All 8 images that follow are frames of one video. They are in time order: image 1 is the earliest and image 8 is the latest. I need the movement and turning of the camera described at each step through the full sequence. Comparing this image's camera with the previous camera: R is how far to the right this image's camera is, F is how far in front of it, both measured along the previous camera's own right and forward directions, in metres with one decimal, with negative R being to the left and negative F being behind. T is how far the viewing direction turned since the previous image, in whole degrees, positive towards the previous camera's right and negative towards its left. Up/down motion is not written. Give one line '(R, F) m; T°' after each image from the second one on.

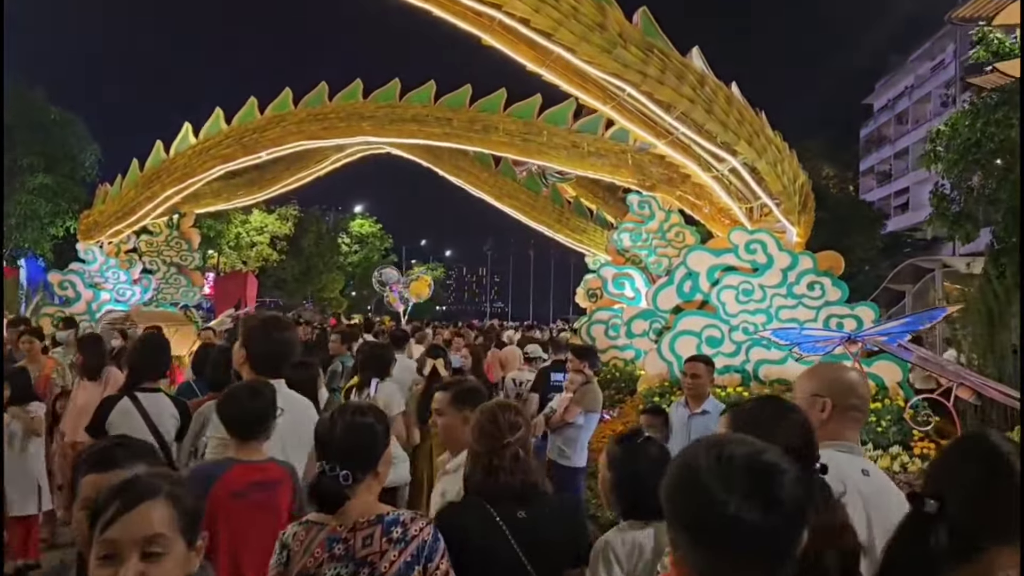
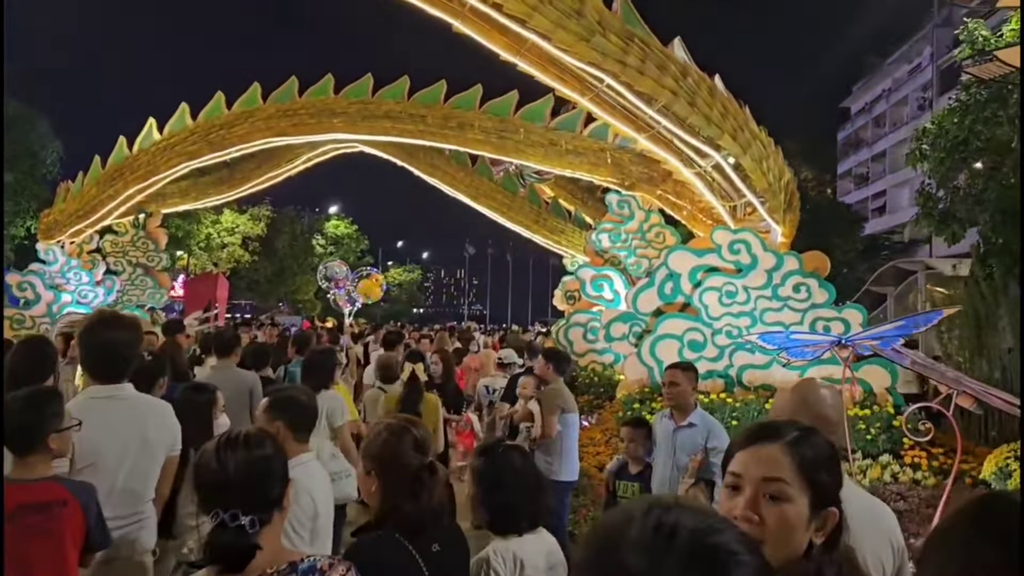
(0.0, +0.4) m; +1°
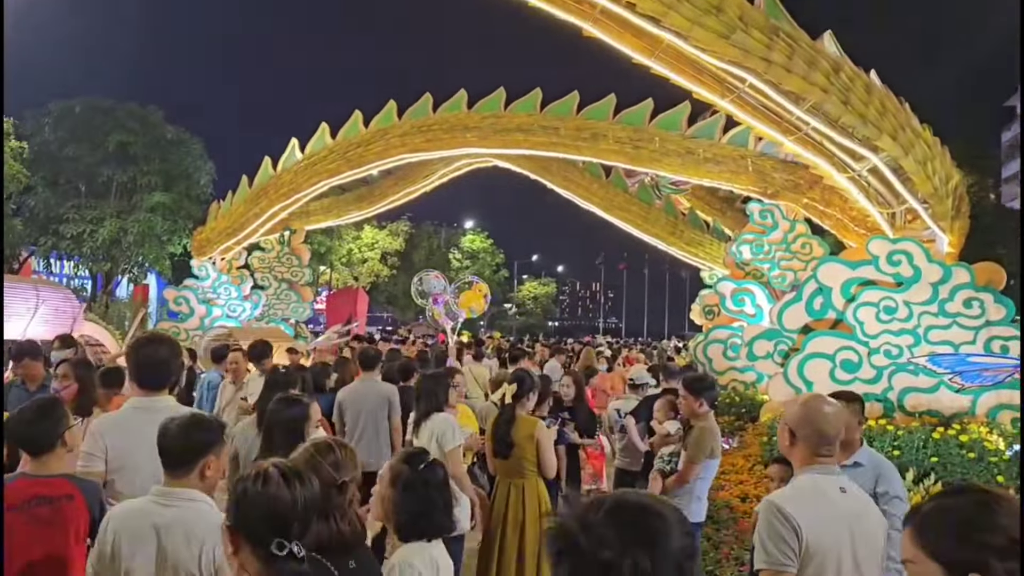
(0.0, +0.3) m; -9°
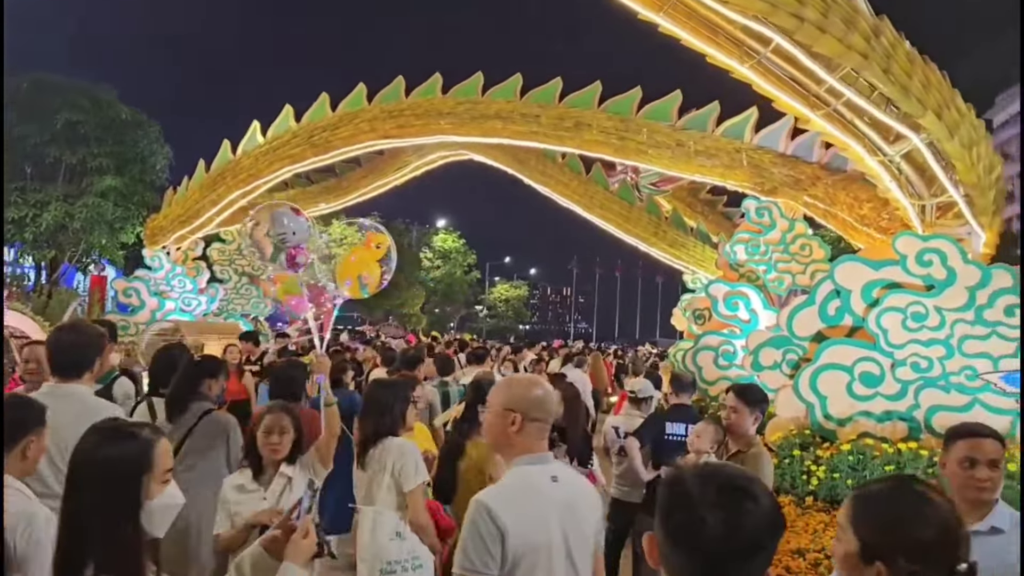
(0.0, +1.0) m; +2°
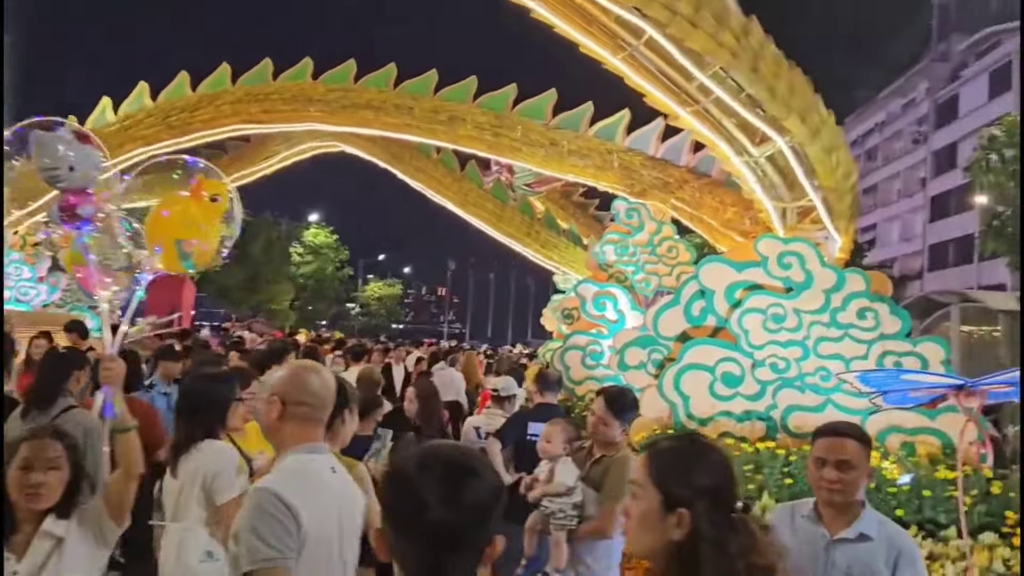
(+0.1, +0.3) m; +8°
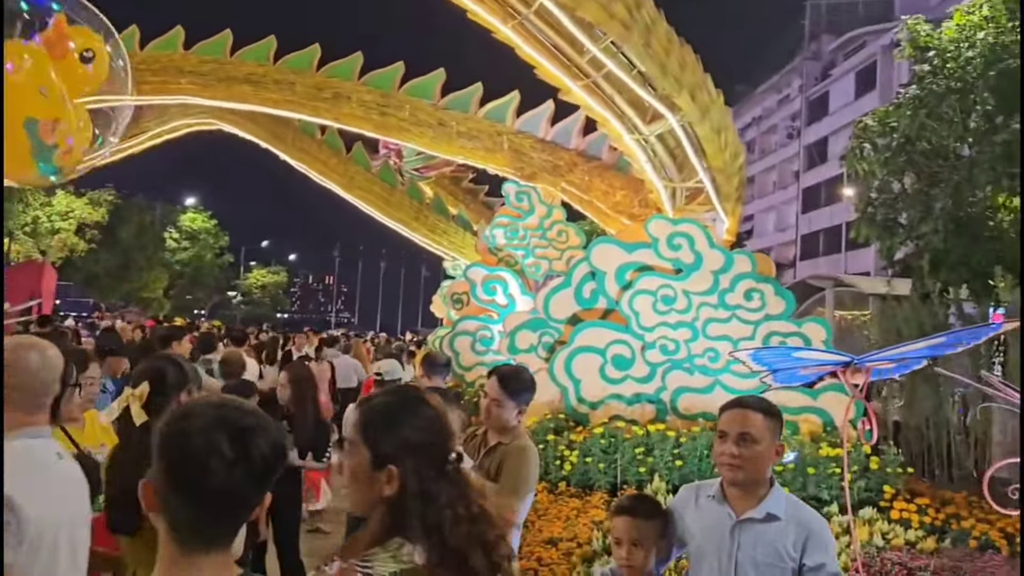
(0.0, +0.3) m; +7°
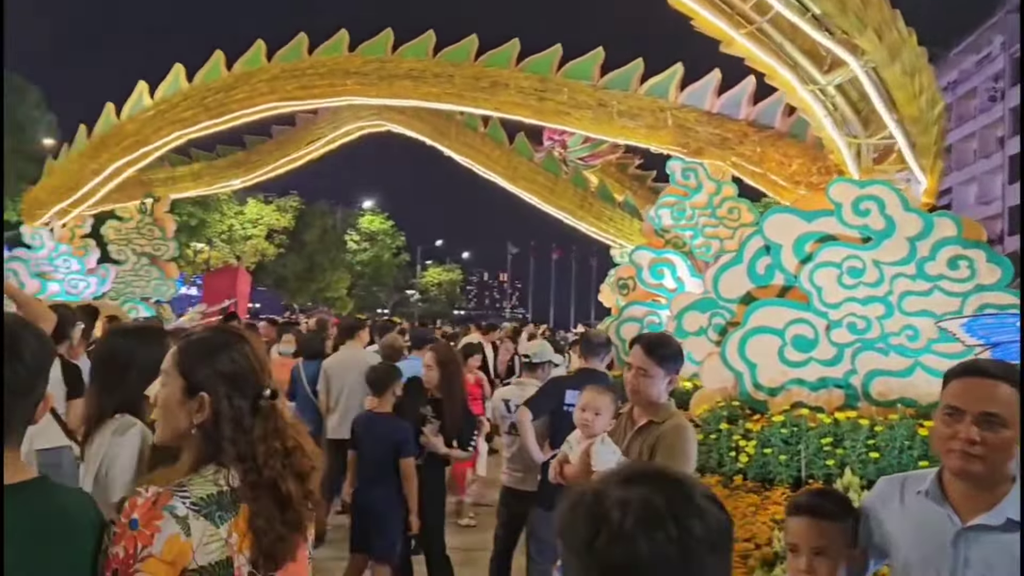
(+0.1, +0.4) m; -12°
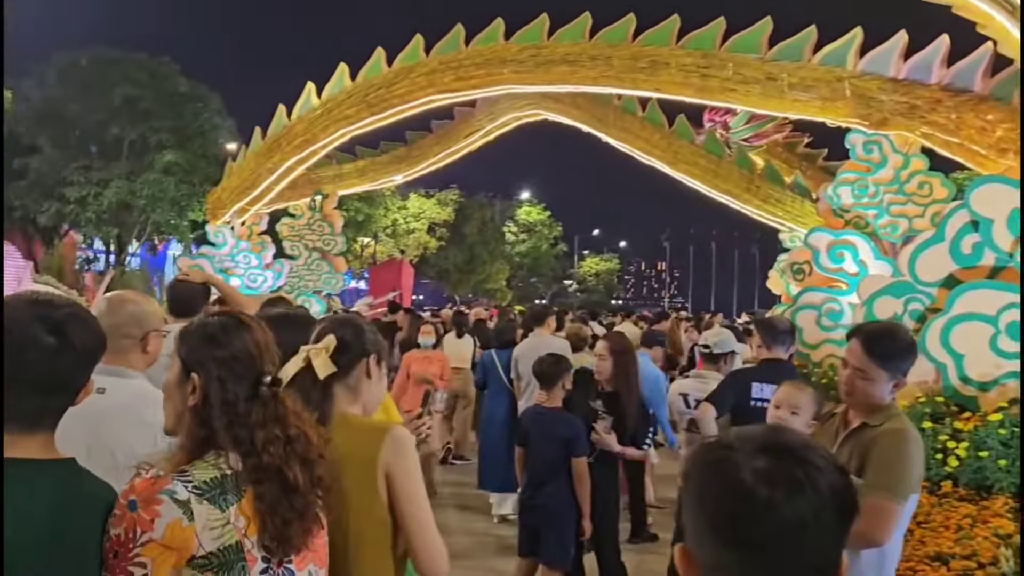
(-0.1, +0.3) m; -11°
